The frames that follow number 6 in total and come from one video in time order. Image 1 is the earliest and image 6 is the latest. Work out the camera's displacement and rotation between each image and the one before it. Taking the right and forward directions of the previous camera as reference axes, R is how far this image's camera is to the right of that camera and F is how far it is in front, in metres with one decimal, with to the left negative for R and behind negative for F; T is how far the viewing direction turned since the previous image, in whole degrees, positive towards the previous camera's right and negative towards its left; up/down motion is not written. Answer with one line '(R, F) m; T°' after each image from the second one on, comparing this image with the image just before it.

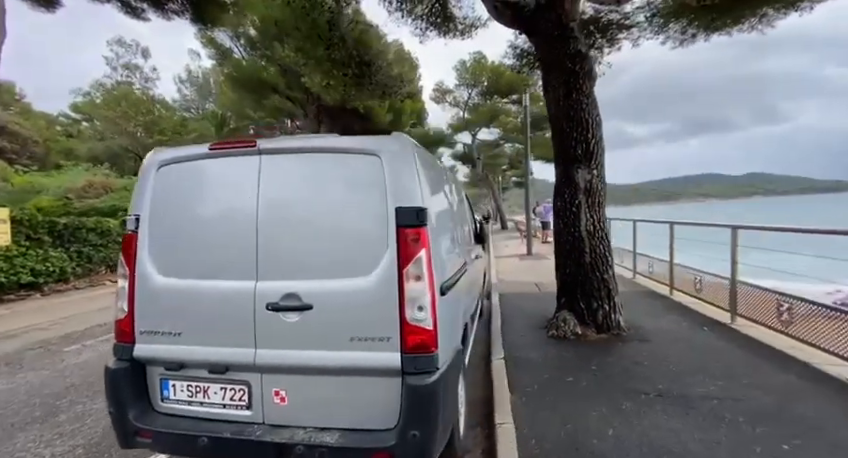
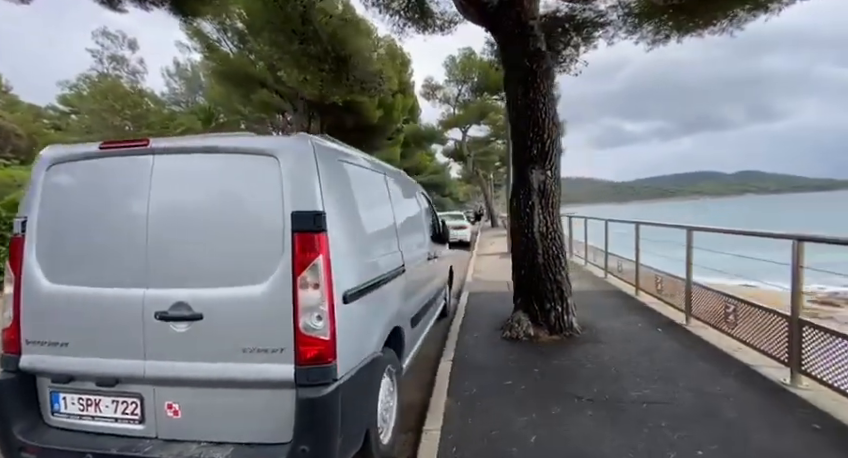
(+0.4, +0.1) m; +2°
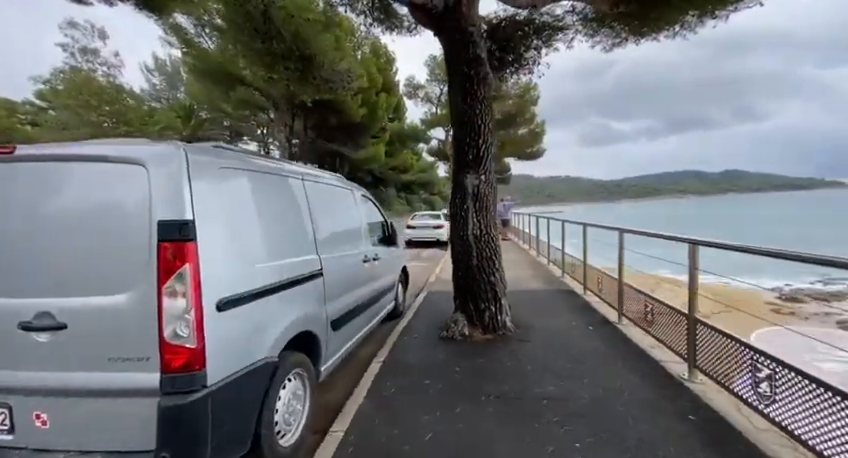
(+0.4, -0.1) m; +3°
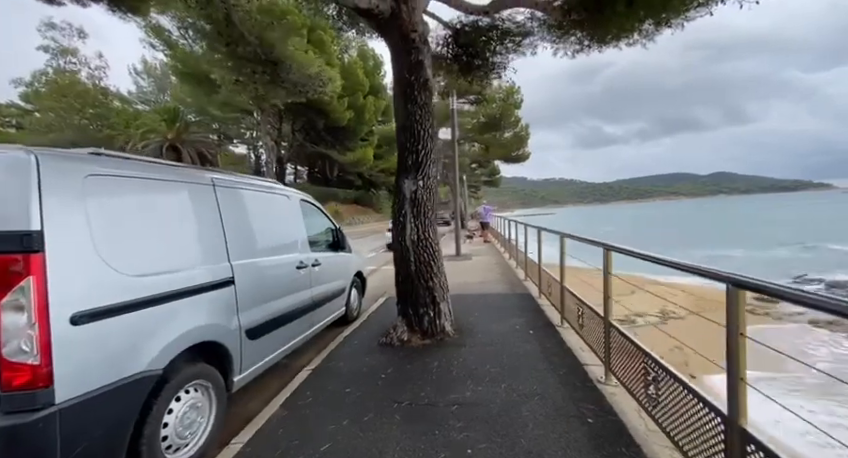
(+0.5, 0.0) m; +2°
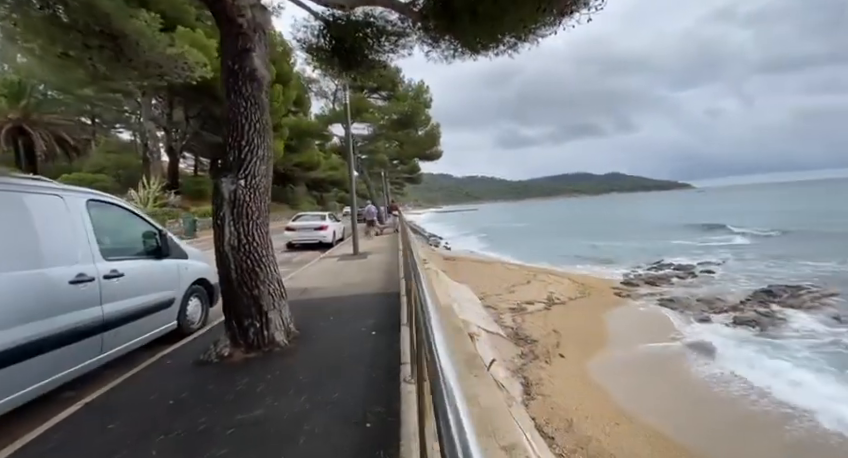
(+0.8, 0.0) m; +14°
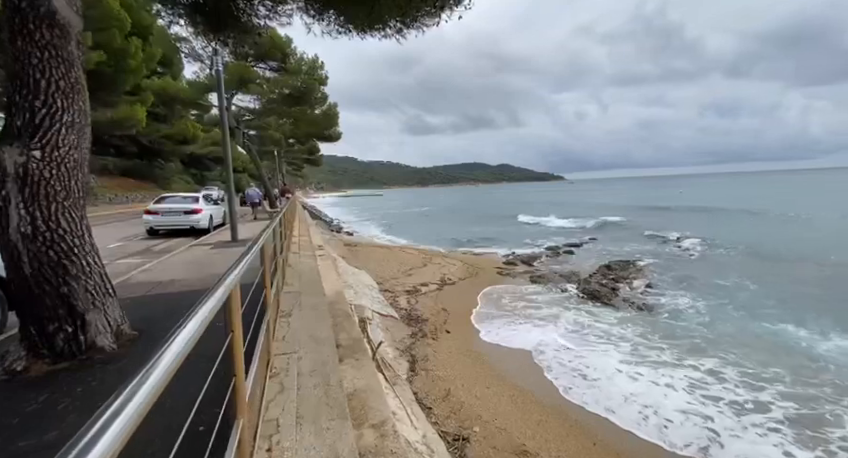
(+0.3, 0.0) m; +16°
